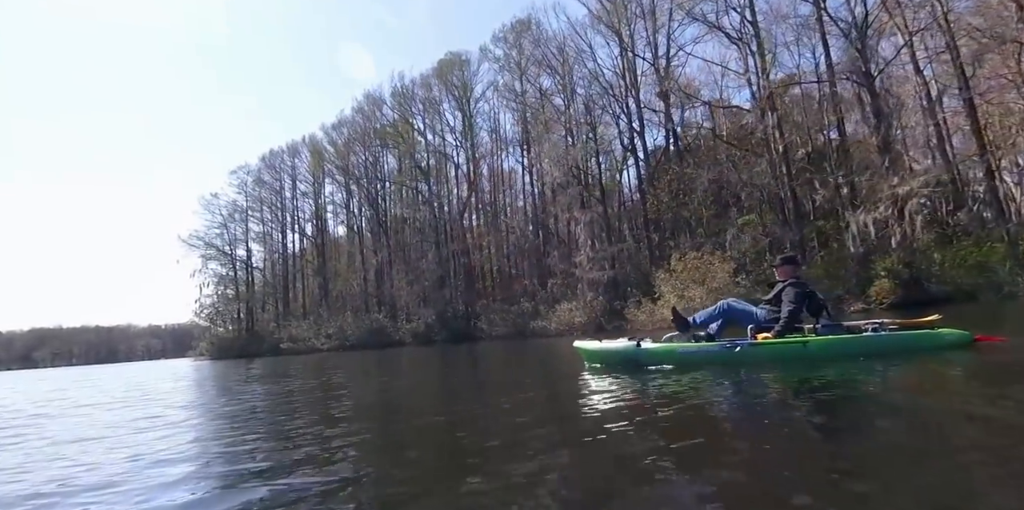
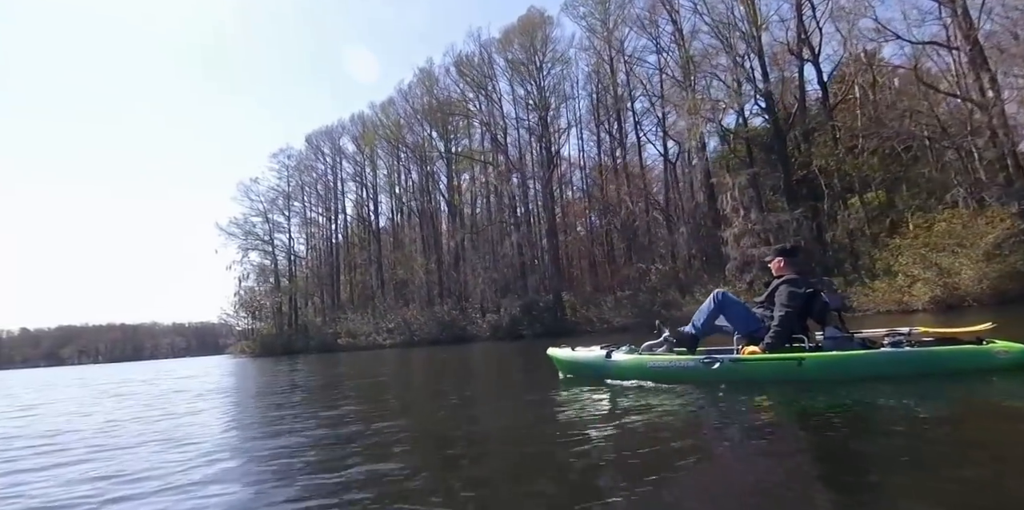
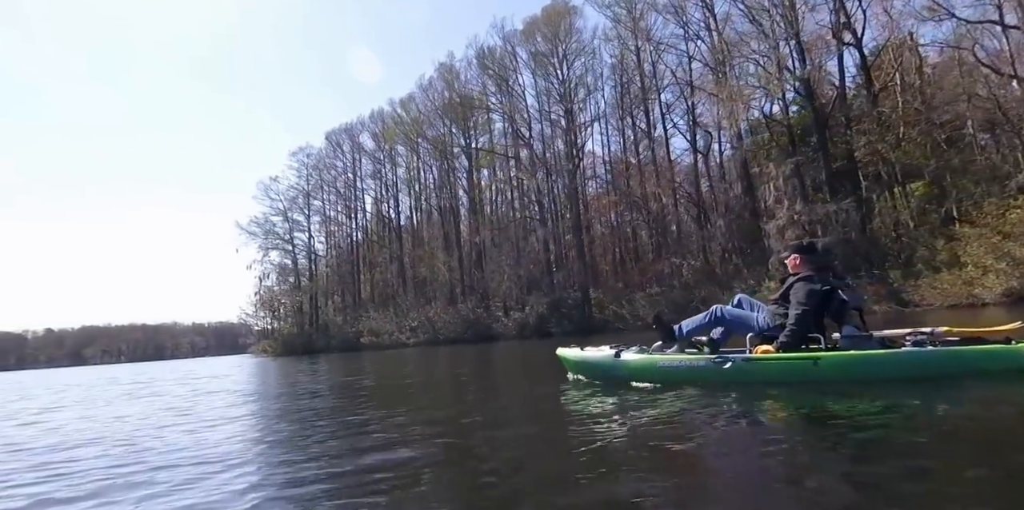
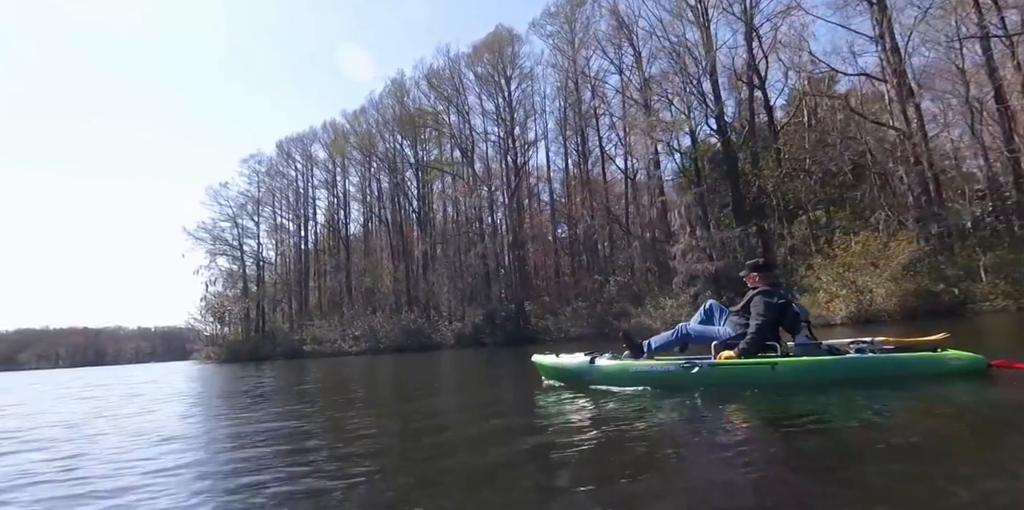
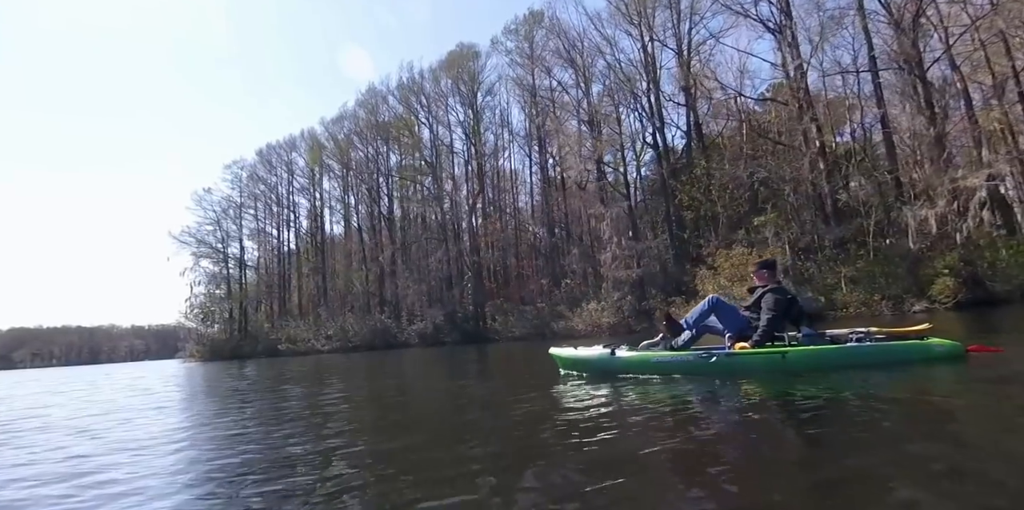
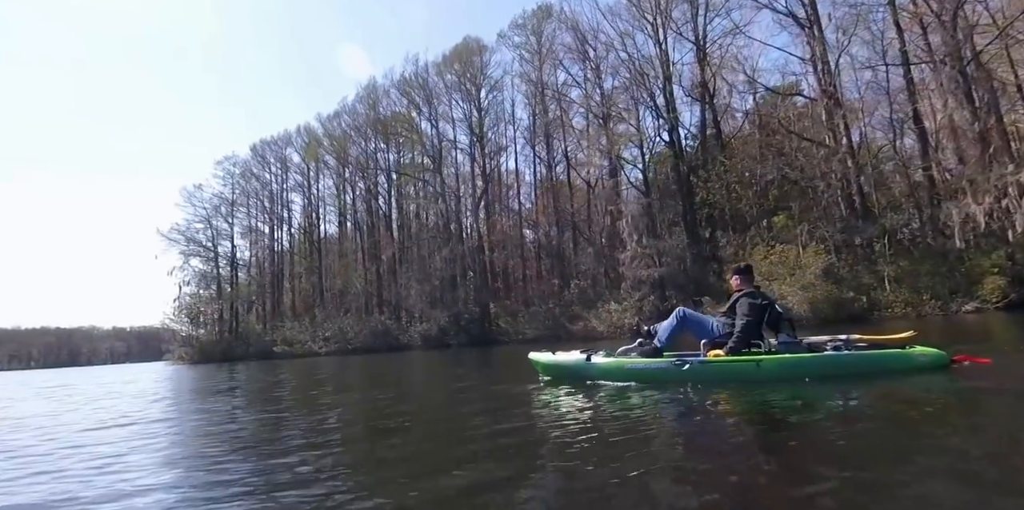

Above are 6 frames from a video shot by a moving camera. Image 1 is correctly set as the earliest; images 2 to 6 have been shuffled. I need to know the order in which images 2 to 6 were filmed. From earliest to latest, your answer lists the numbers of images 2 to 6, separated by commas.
5, 6, 4, 2, 3
